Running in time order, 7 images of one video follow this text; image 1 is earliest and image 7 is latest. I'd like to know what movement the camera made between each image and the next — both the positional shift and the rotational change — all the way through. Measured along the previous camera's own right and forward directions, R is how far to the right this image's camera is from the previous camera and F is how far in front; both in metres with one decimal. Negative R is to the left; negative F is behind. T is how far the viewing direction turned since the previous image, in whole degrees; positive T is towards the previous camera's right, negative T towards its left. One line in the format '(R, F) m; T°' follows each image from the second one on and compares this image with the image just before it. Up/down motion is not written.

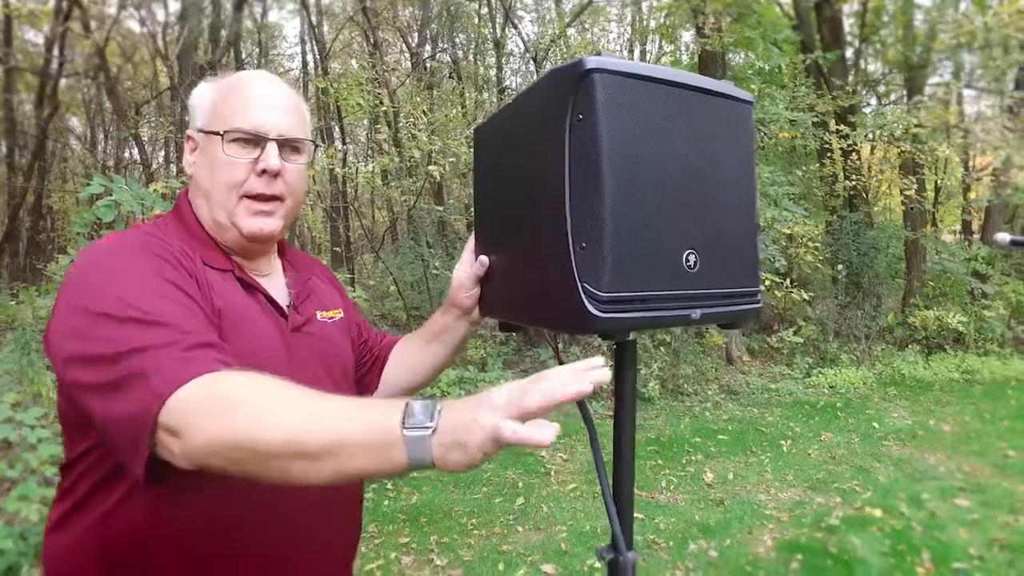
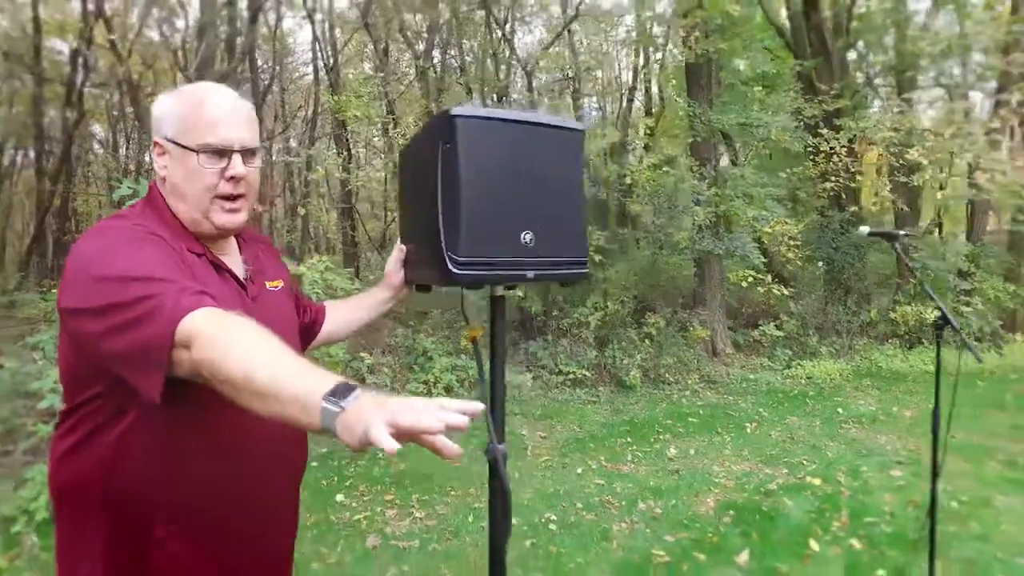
(+0.3, -0.5) m; -1°
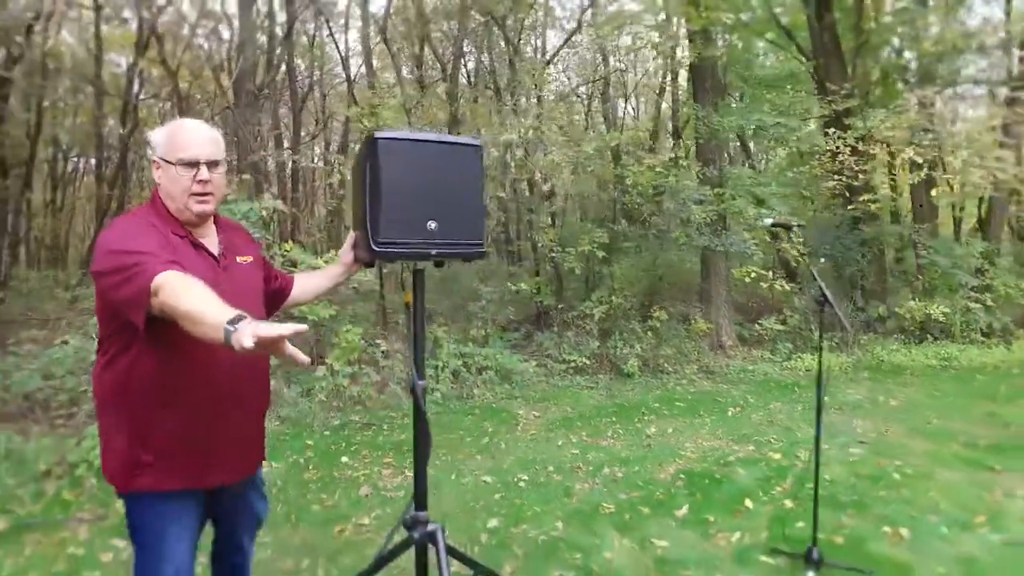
(+0.5, -0.6) m; -4°
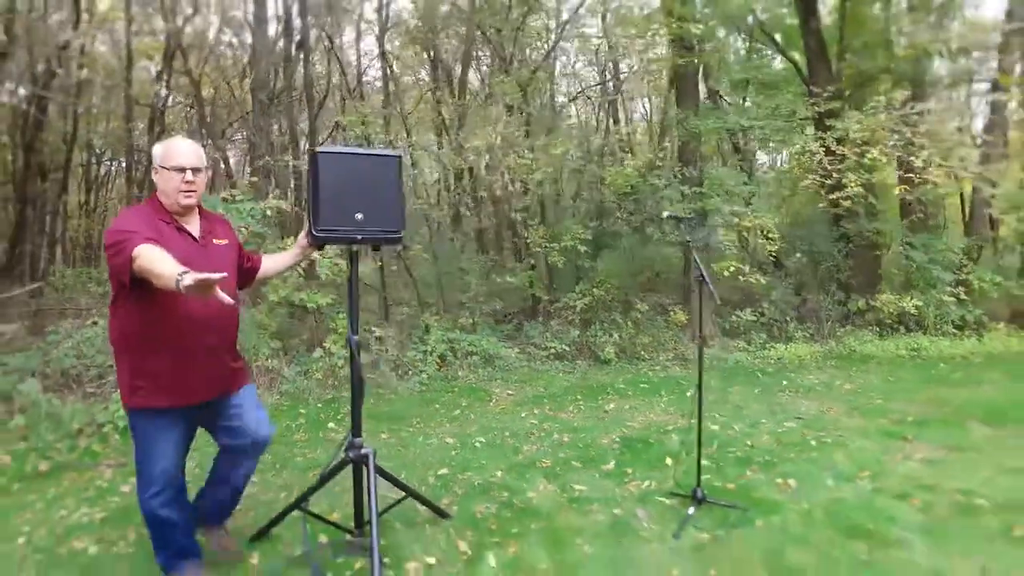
(+0.5, -0.7) m; -2°
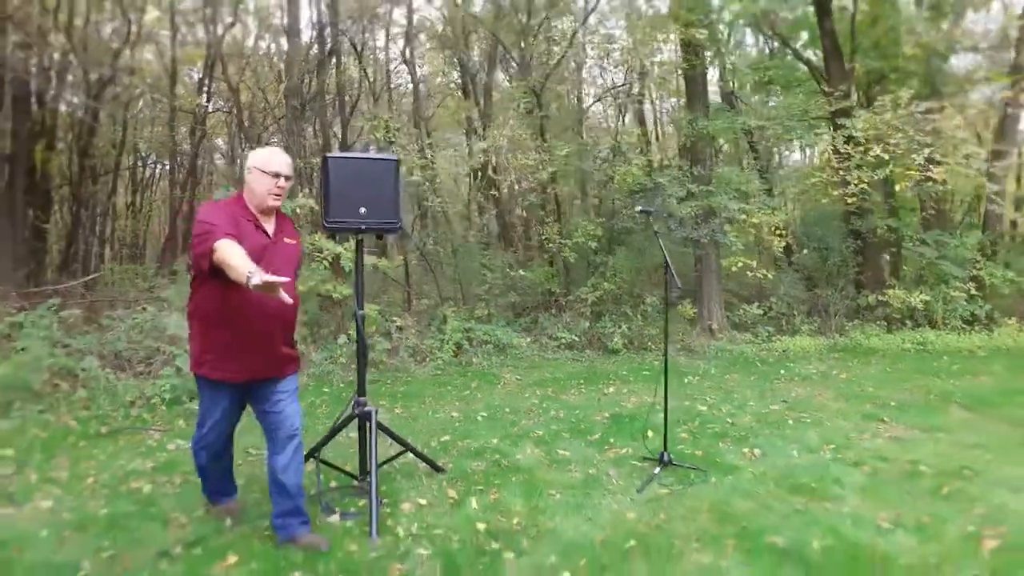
(+0.3, -0.5) m; -3°
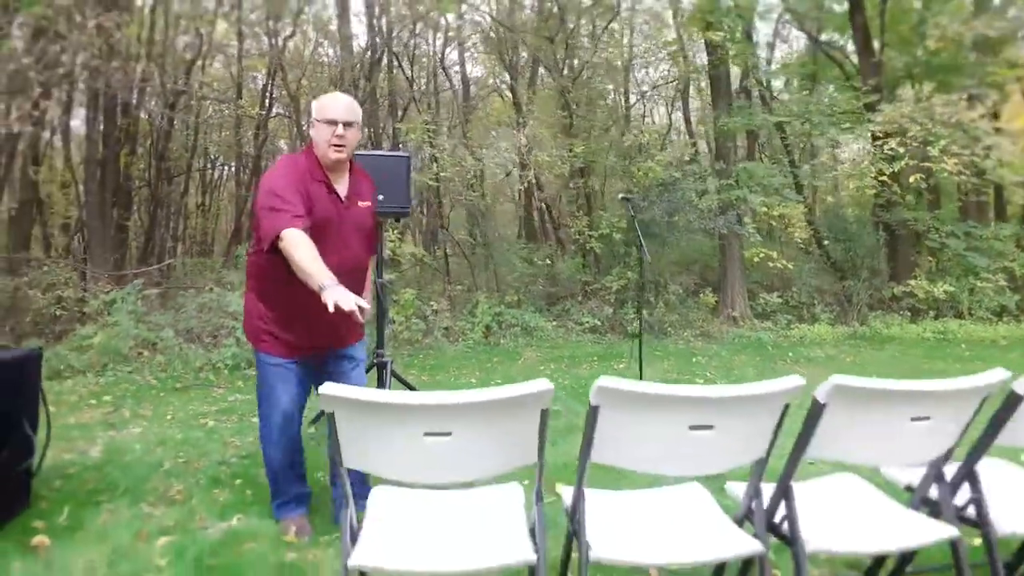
(+0.5, -0.7) m; -5°
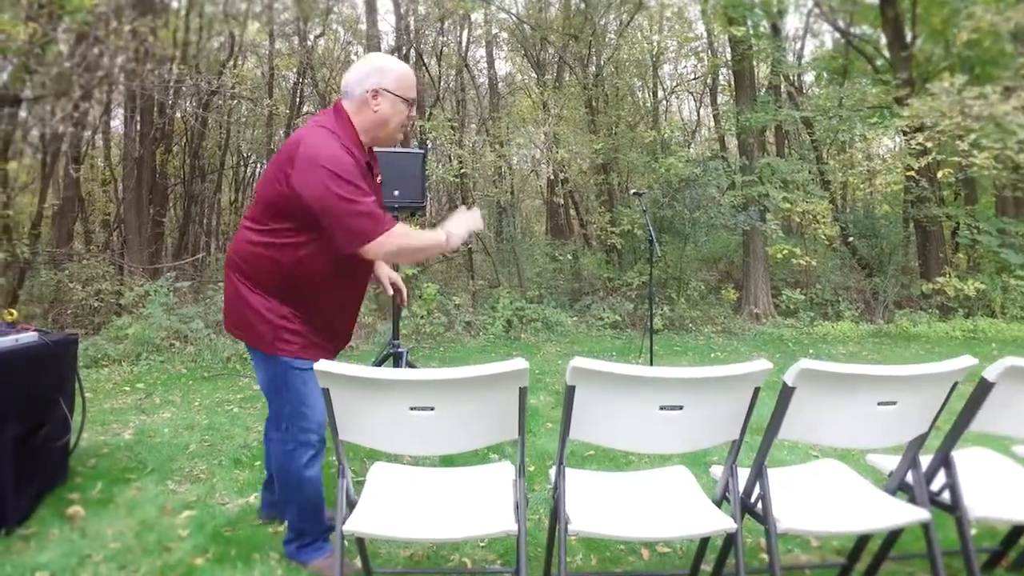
(+0.1, -0.1) m; -3°
